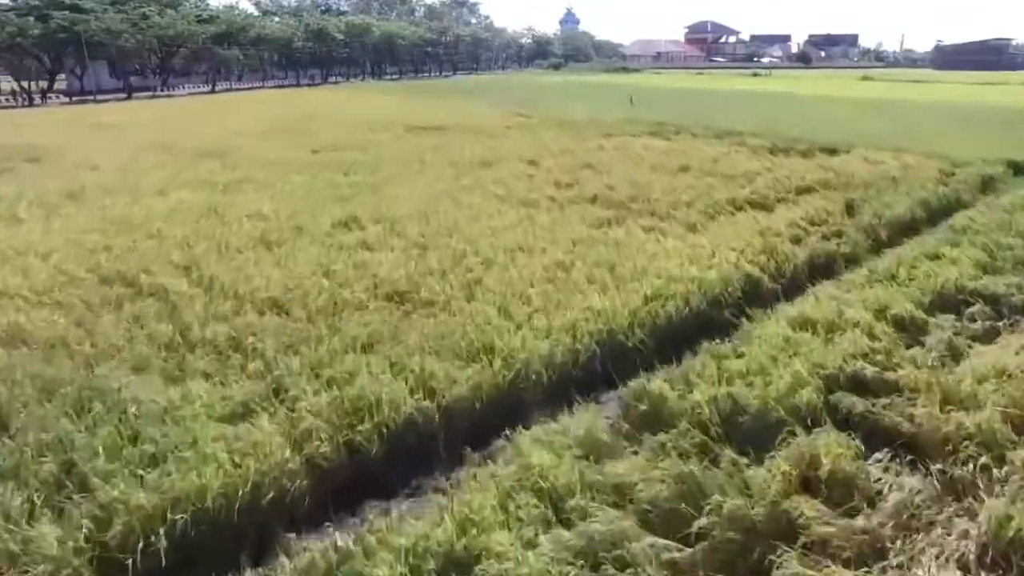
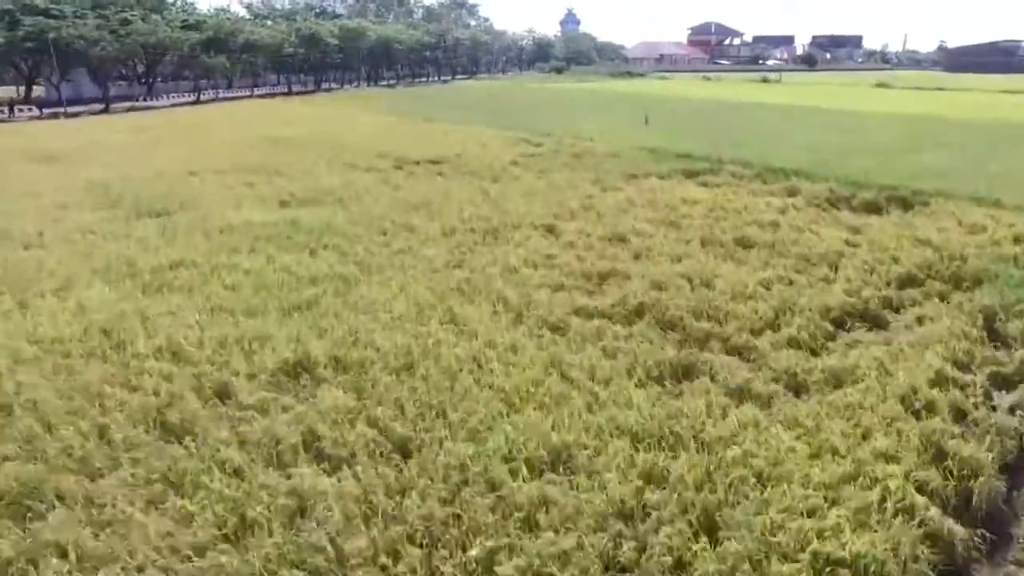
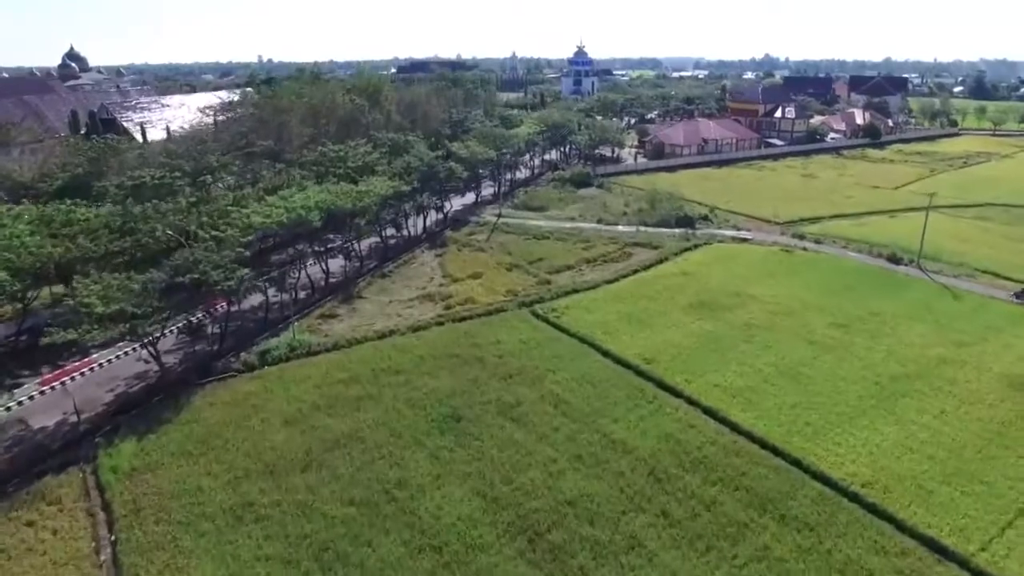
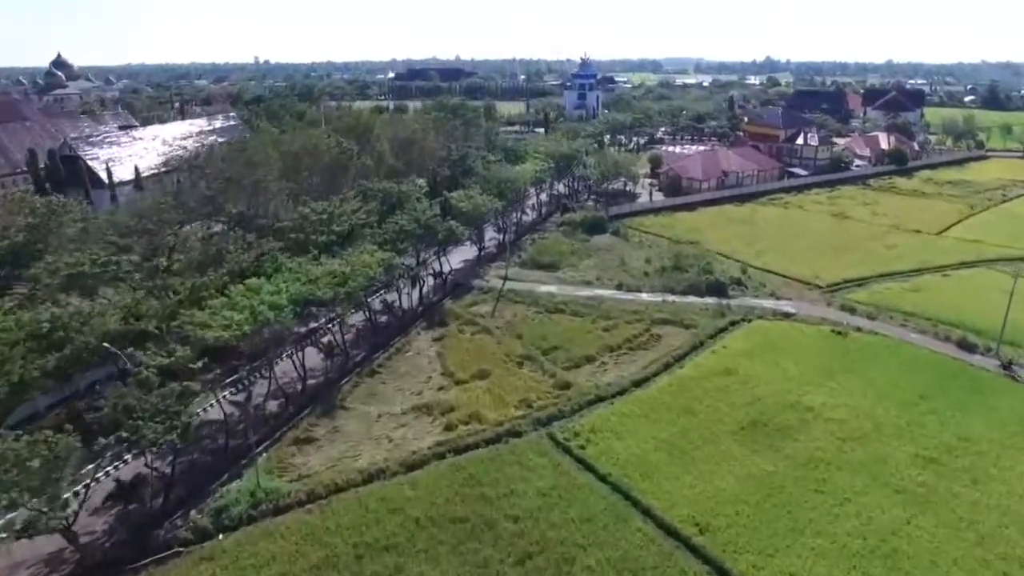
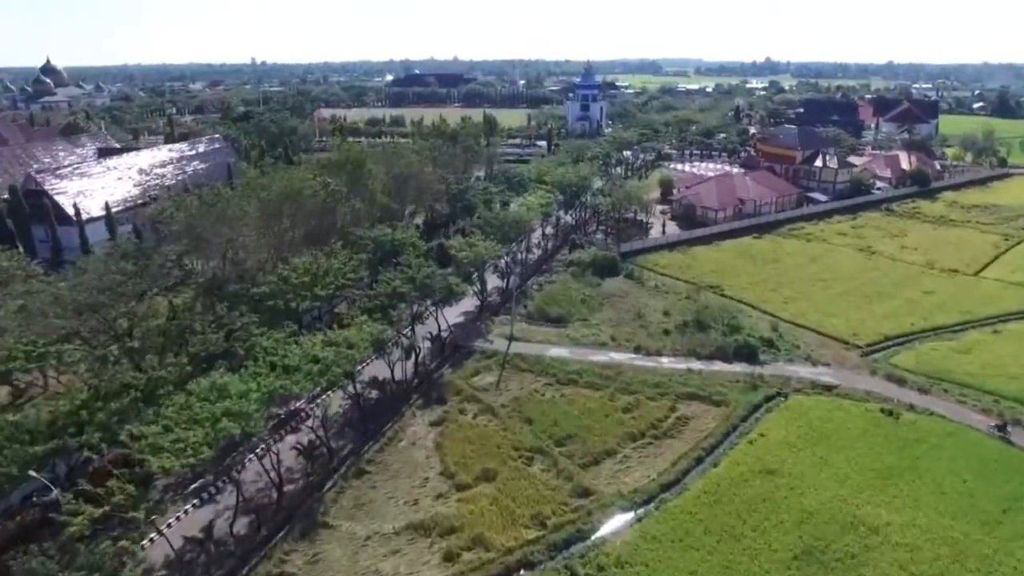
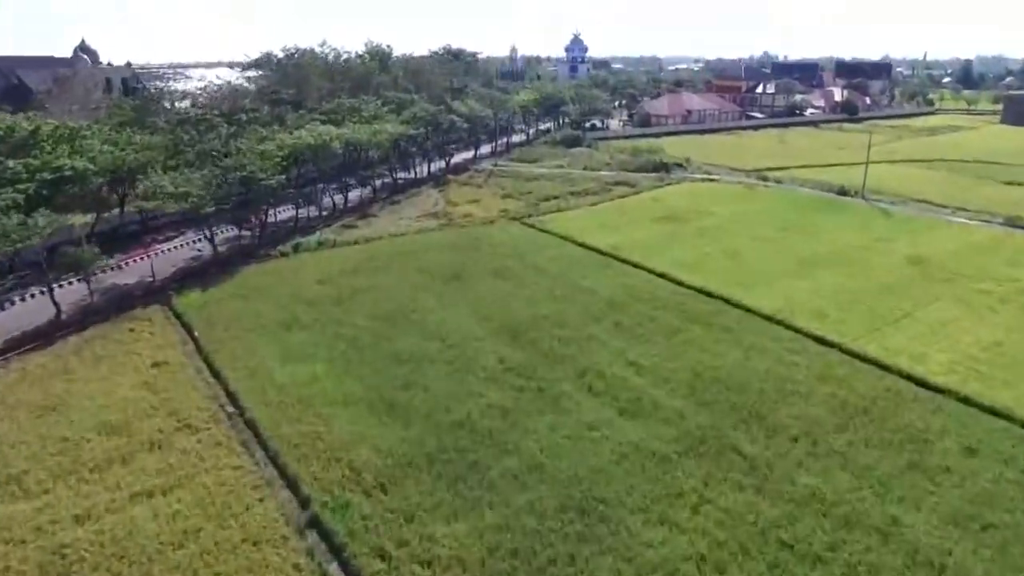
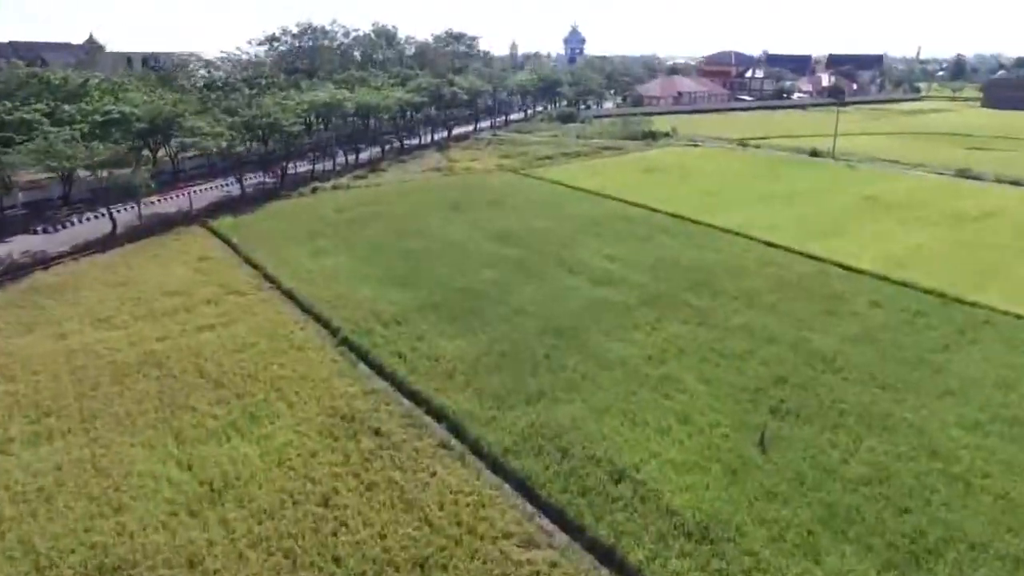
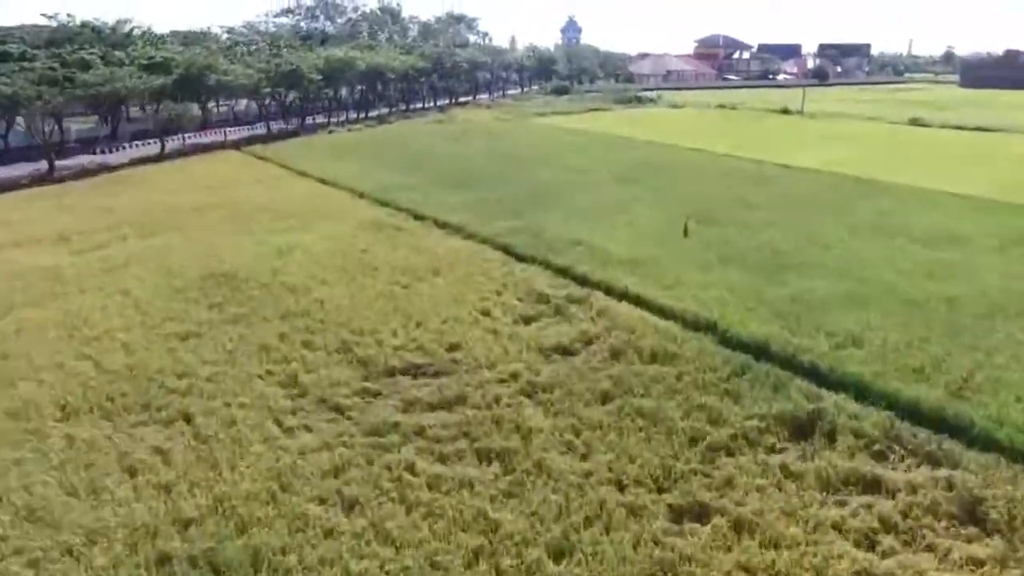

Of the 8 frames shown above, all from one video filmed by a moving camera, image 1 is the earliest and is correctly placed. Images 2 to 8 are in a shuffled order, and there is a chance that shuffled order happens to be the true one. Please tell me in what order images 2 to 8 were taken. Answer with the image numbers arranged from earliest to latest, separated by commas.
2, 8, 7, 6, 3, 4, 5
